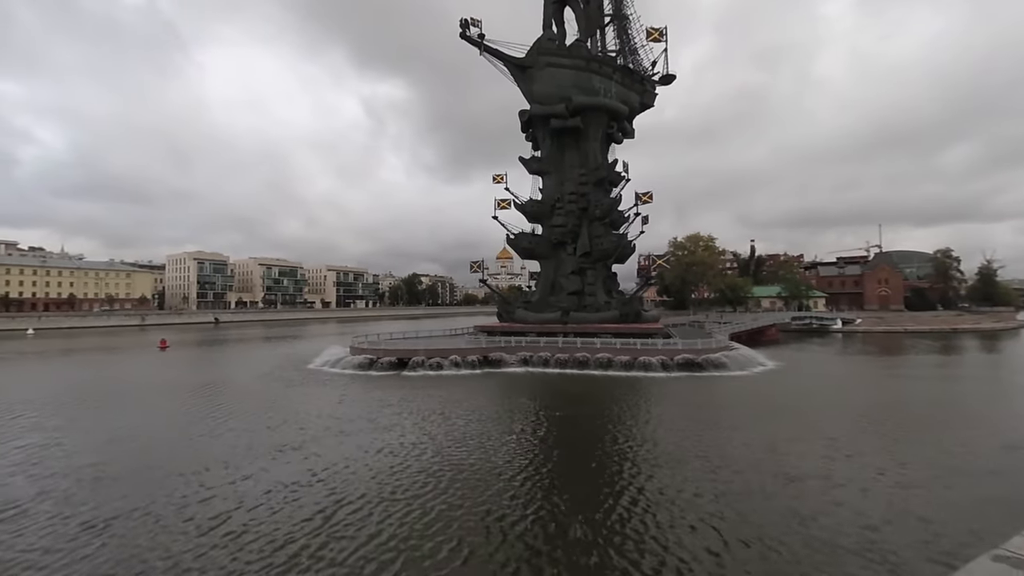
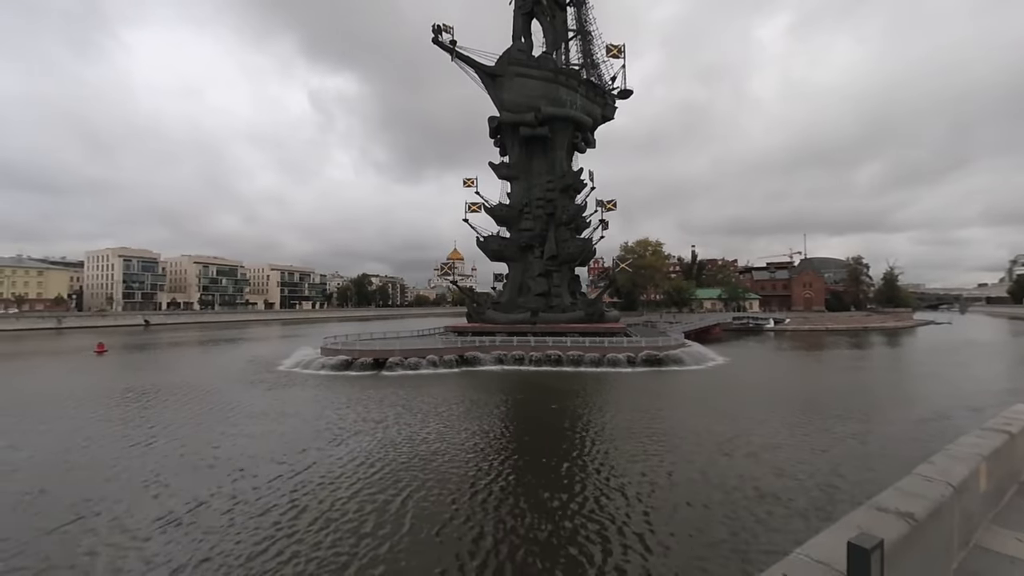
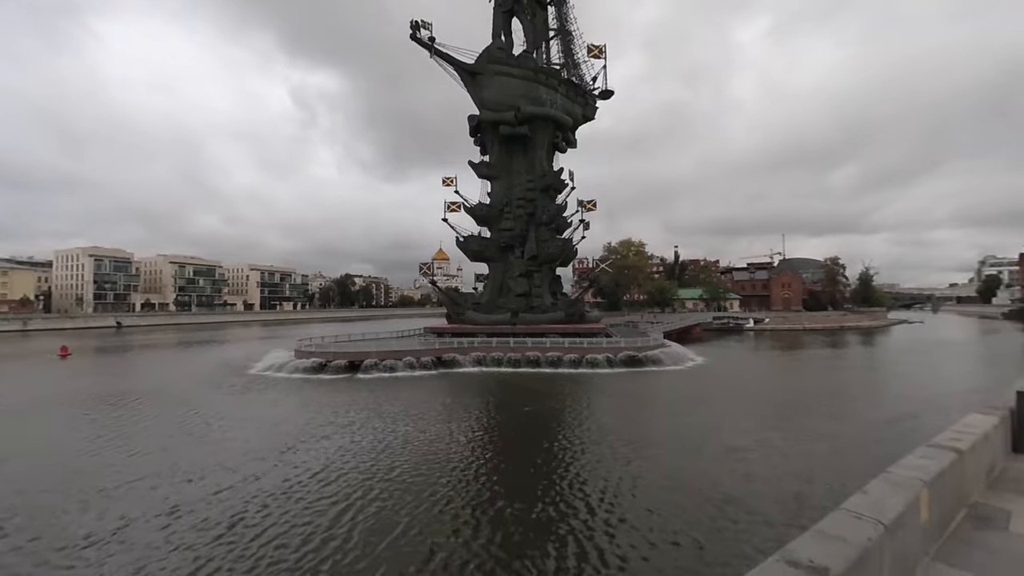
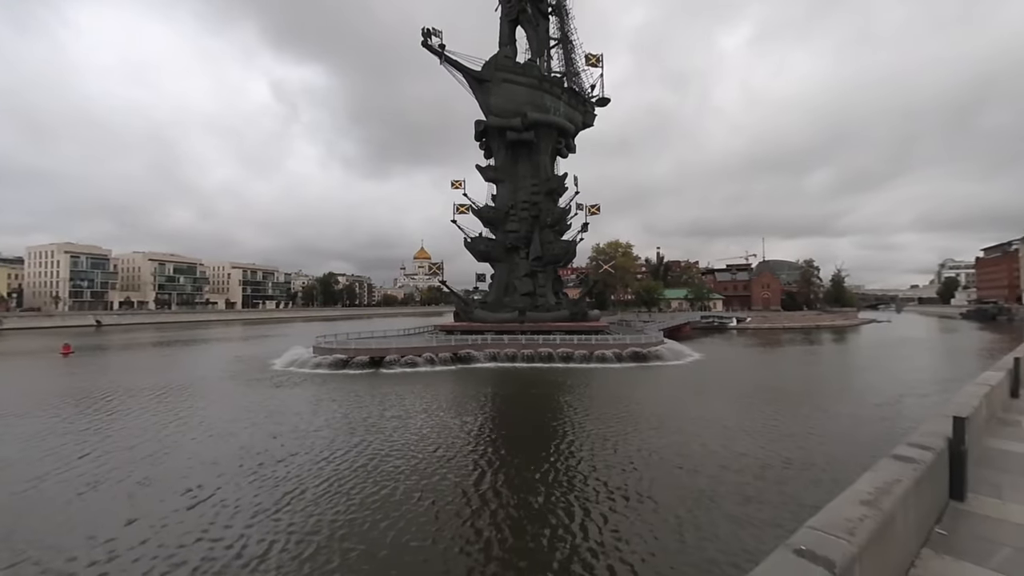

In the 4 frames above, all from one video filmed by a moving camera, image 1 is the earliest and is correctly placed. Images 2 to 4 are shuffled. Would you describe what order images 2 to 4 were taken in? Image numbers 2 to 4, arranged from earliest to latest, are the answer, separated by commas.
3, 2, 4
